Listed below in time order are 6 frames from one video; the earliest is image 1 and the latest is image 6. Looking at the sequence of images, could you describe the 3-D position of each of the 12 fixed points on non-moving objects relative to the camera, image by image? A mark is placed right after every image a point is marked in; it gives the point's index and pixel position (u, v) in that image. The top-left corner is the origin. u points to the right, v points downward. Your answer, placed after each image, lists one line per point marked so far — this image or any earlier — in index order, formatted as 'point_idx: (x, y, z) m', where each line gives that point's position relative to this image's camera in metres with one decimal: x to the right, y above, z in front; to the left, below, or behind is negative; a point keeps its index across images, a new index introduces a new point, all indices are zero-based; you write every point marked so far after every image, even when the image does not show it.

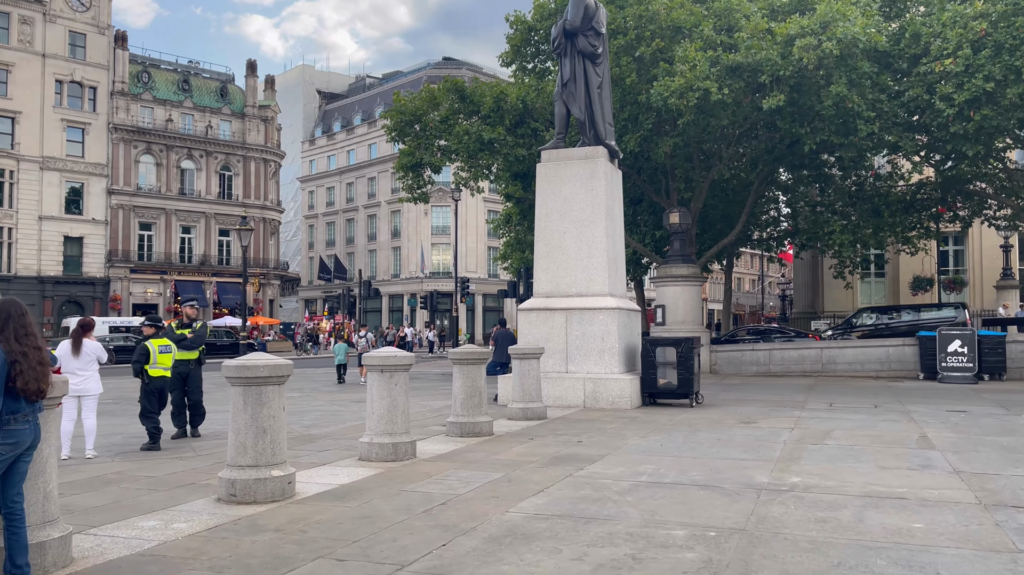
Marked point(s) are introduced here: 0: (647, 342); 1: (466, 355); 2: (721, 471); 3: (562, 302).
0: (+2.3, -0.9, +14.0) m
1: (-0.6, -0.9, +10.1) m
2: (+1.9, -1.7, +7.5) m
3: (+0.9, -0.3, +14.3) m
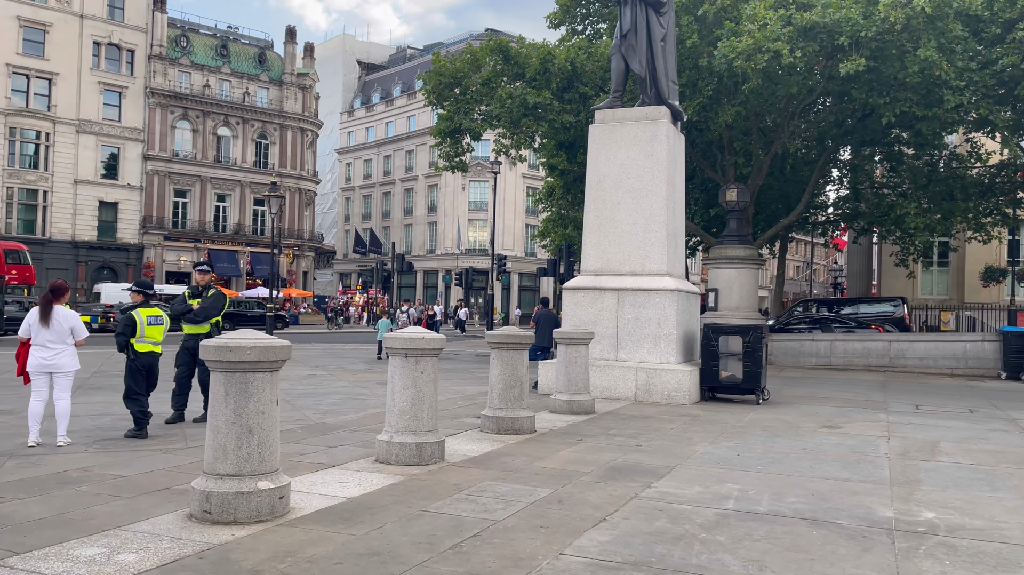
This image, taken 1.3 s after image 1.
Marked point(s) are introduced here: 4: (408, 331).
0: (+3.0, -0.6, +12.4) m
1: (-0.1, -0.6, +8.7) m
2: (+2.3, -1.5, +5.9) m
3: (+1.6, +0.1, +12.8) m
4: (-0.9, -0.4, +7.0) m
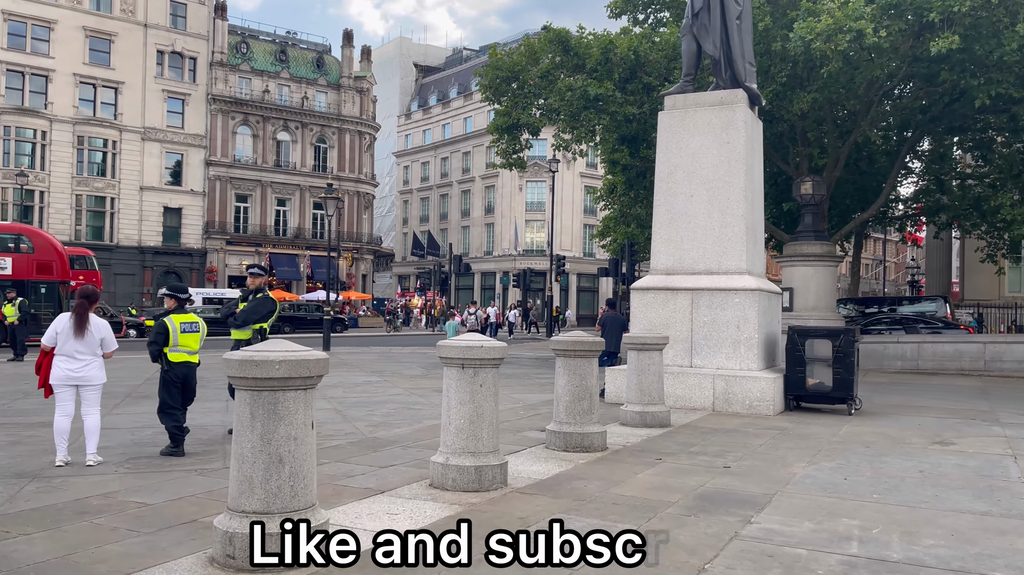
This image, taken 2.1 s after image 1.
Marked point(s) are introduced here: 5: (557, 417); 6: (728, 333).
0: (+3.9, -0.6, +11.3) m
1: (+0.6, -0.6, +7.8) m
2: (+2.8, -1.5, +4.9) m
3: (+2.6, +0.1, +11.8) m
4: (-0.4, -0.4, +6.1) m
5: (+0.4, -1.3, +7.9) m
6: (+3.0, -0.6, +11.3) m
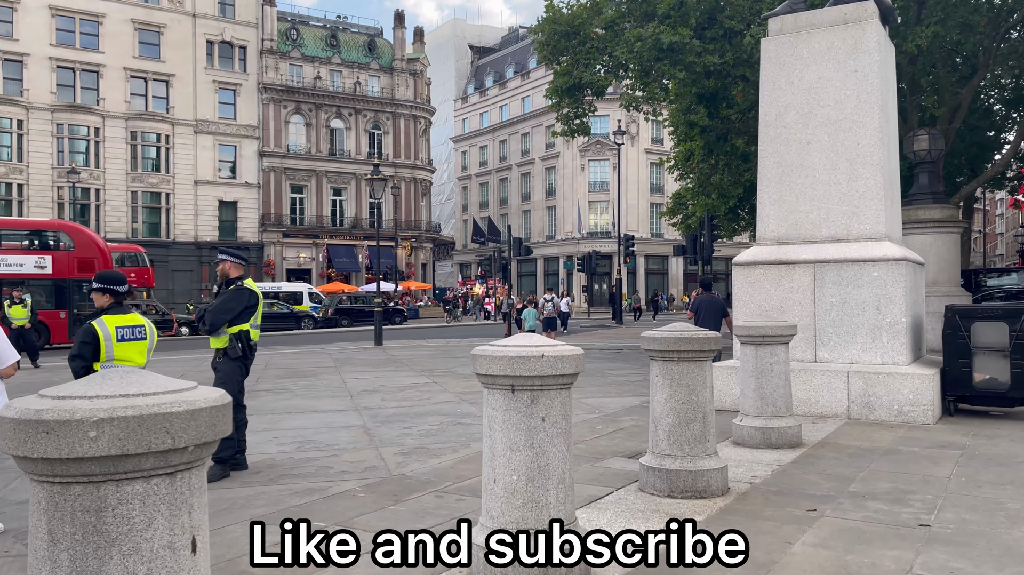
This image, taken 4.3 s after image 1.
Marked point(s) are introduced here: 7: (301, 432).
0: (+4.7, -0.3, +8.6) m
1: (+1.1, -0.4, +5.4) m
2: (+3.1, -1.3, +2.3) m
3: (+3.3, +0.4, +9.2) m
4: (0.0, -0.3, +3.8) m
5: (+1.0, -1.1, +5.5) m
6: (+3.8, -0.3, +8.7) m
7: (-2.1, -1.5, +8.1) m
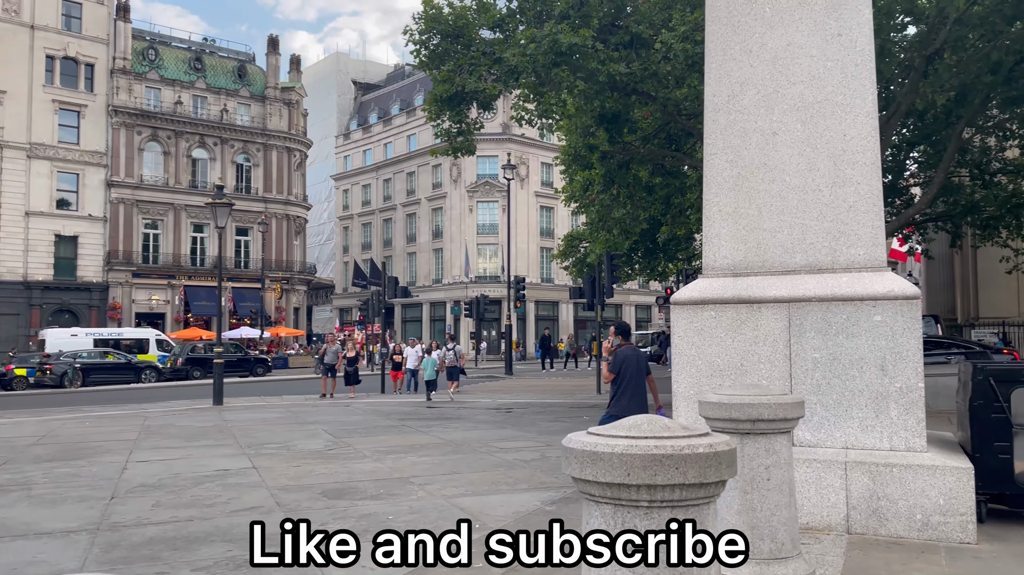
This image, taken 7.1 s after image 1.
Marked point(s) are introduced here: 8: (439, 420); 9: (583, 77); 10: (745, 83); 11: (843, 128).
0: (+3.5, -0.6, +6.0) m
1: (+0.4, -0.5, +2.3) m
2: (+2.8, -1.3, -0.5) m
3: (+2.1, 0.0, +6.4) m
4: (-0.5, -0.3, +0.7) m
5: (+0.3, -1.2, +2.4) m
6: (+2.6, -0.7, +6.0) m
7: (-3.2, -1.7, +4.5) m
8: (-1.3, -2.3, +14.2) m
9: (+1.3, +3.8, +14.6) m
10: (+1.9, +1.7, +6.8) m
11: (+2.6, +1.3, +6.4) m
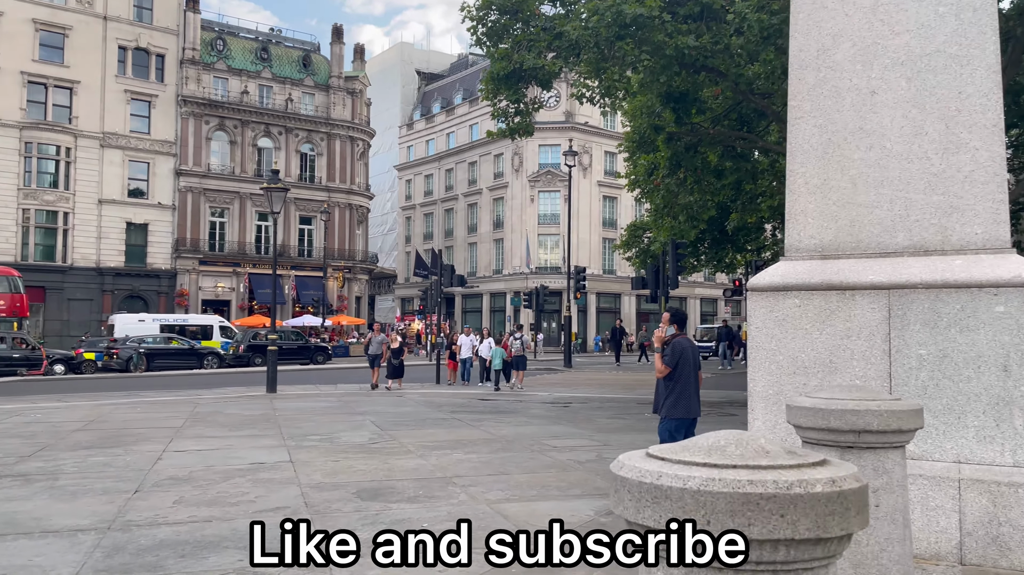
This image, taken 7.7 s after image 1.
0: (+3.8, -0.6, +5.0) m
1: (+0.4, -0.5, +1.6) m
2: (+2.6, -1.3, -1.4) m
3: (+2.5, +0.1, +5.5) m
4: (-0.5, -0.2, -0.1) m
5: (+0.3, -1.2, +1.6) m
6: (+2.9, -0.6, +5.0) m
7: (-3.0, -1.6, +4.0) m
8: (-0.3, -2.1, +13.5) m
9: (+2.3, +4.0, +13.7) m
10: (+2.3, +1.8, +5.9) m
11: (+3.0, +1.4, +5.4) m
